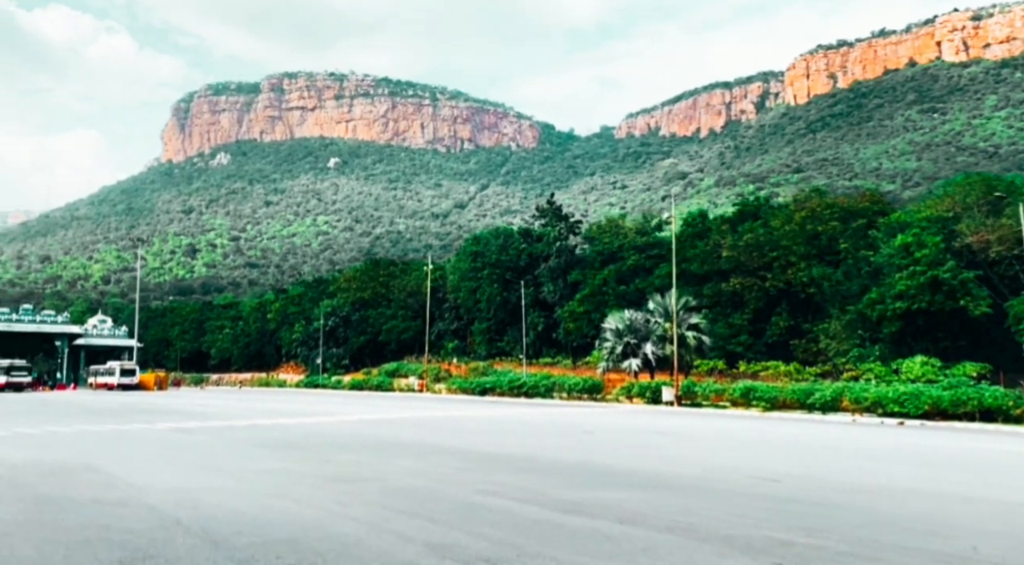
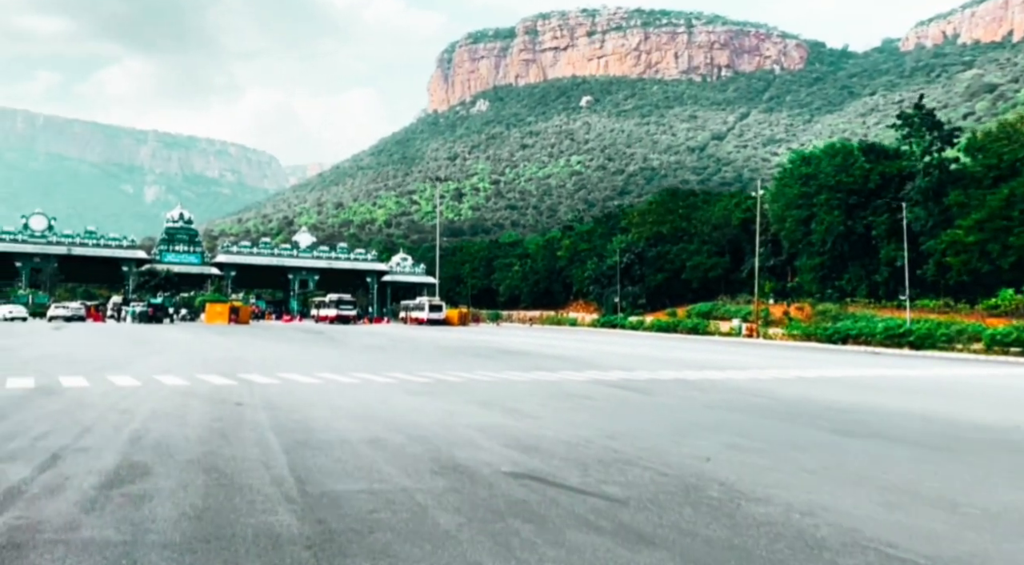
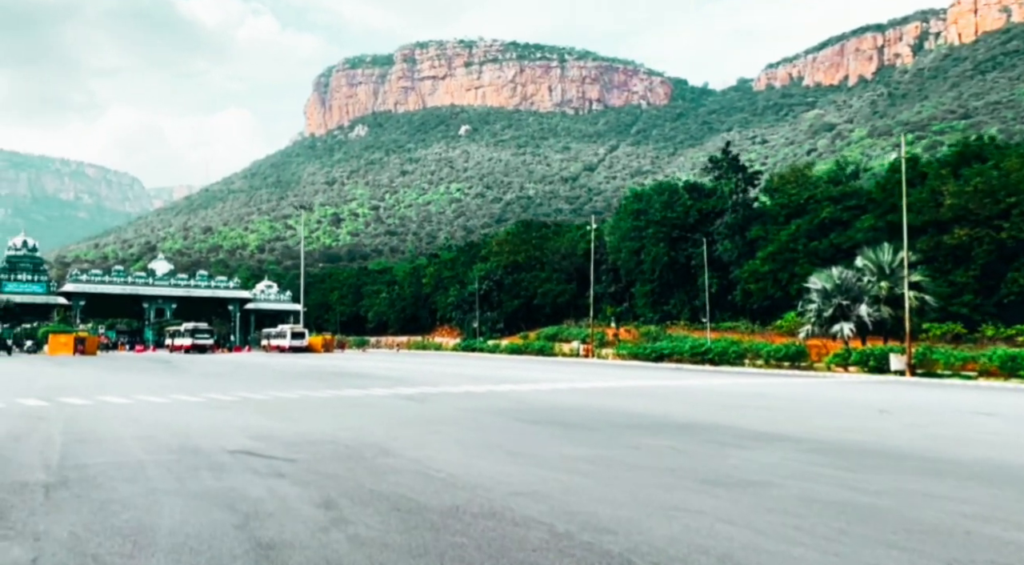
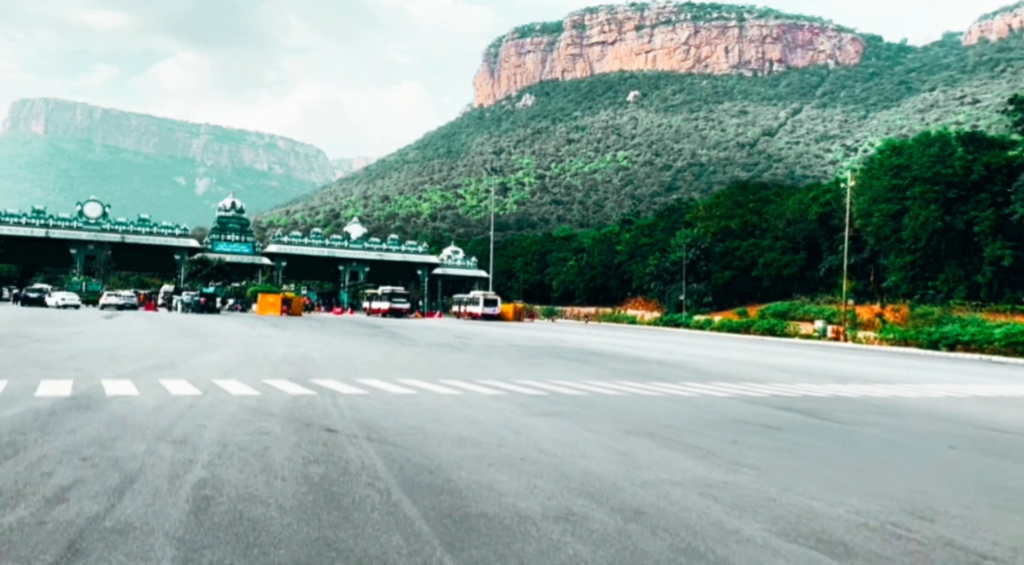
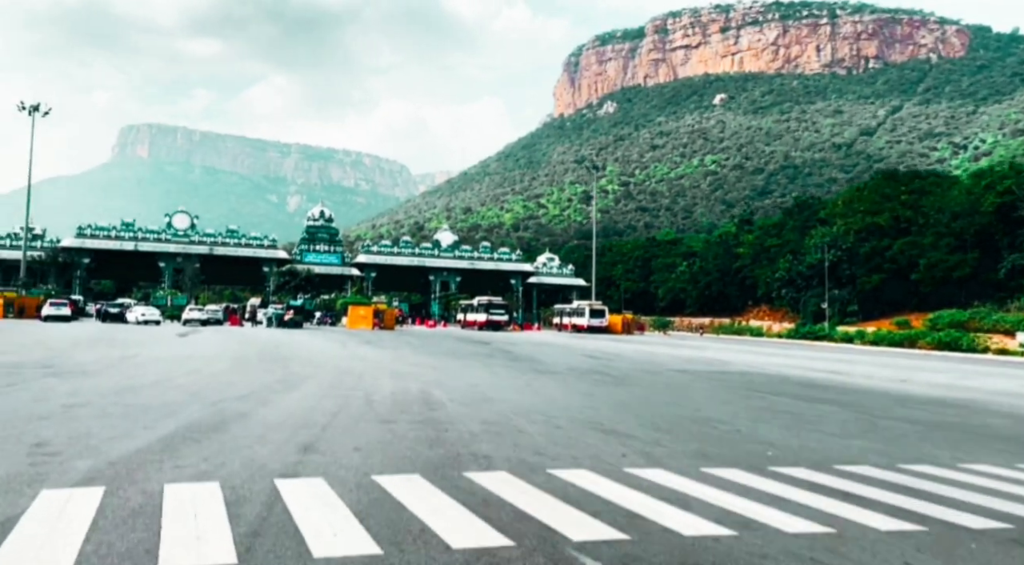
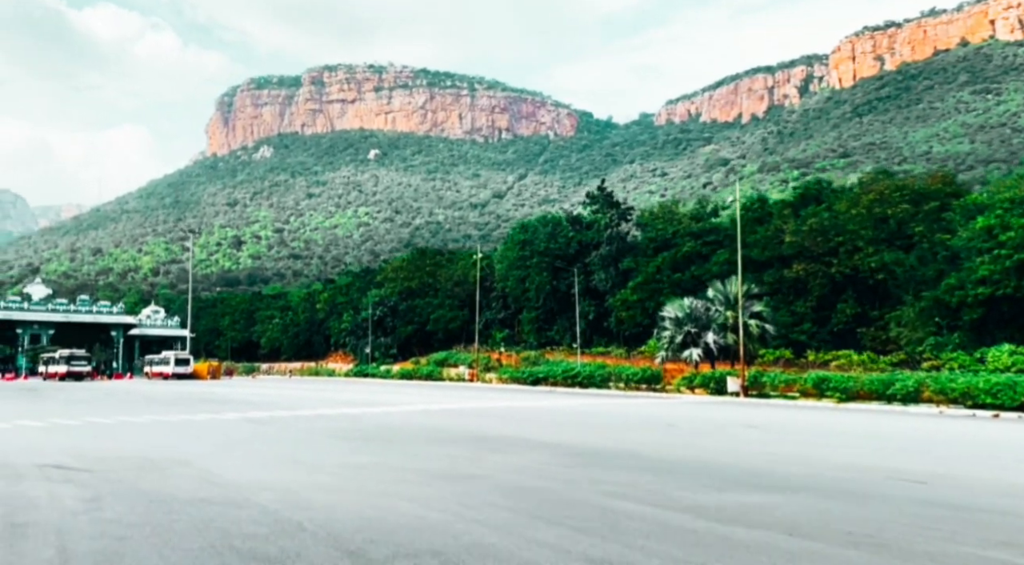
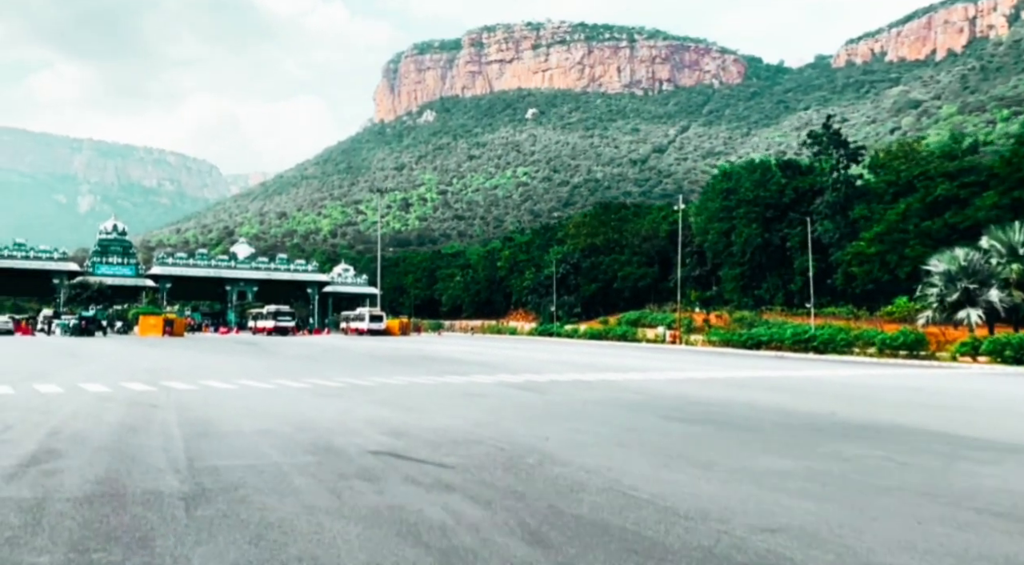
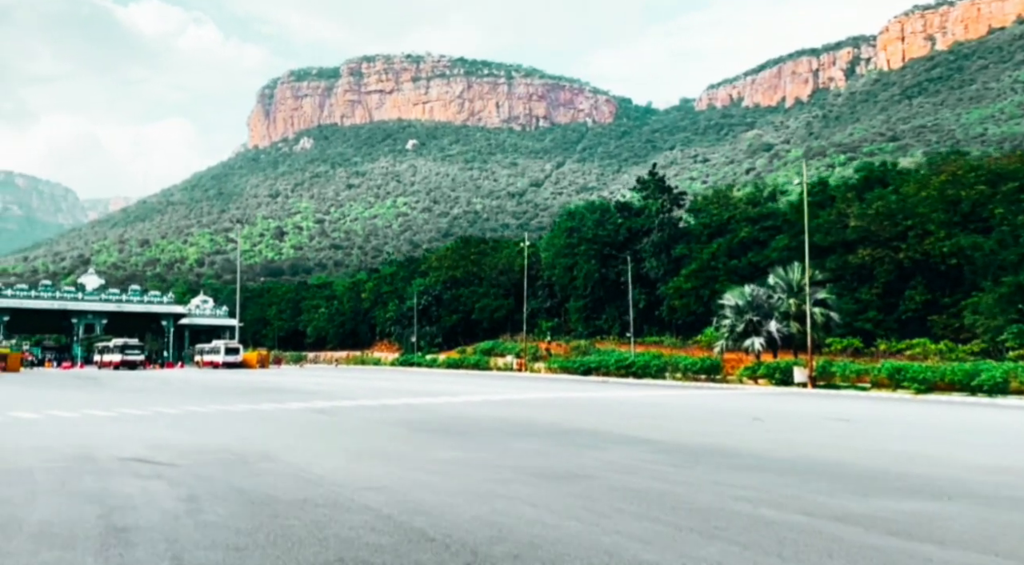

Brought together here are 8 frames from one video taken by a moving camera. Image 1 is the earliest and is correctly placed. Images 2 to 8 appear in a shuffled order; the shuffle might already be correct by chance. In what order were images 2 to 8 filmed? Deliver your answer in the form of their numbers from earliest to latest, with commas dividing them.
6, 8, 3, 7, 2, 4, 5
